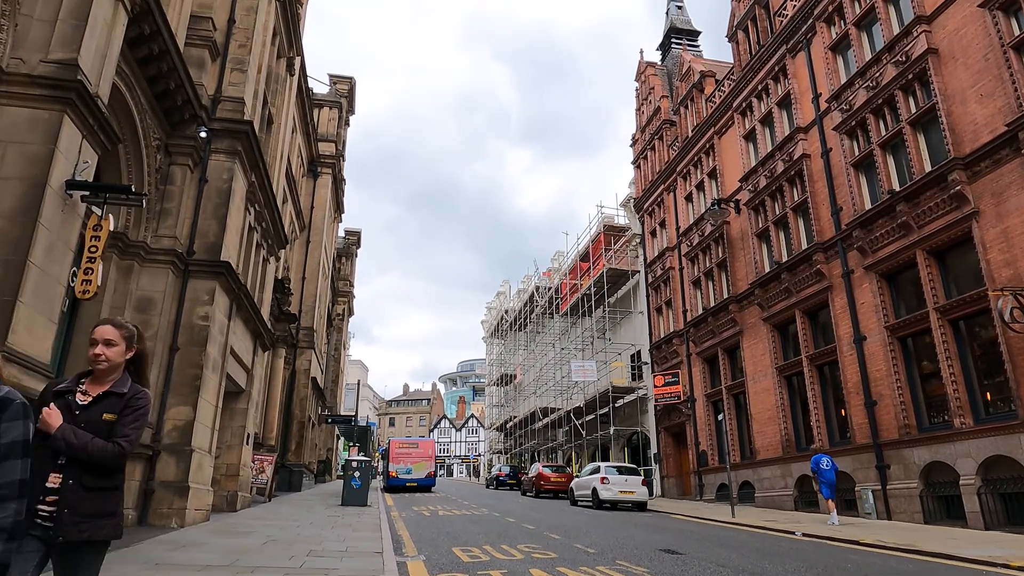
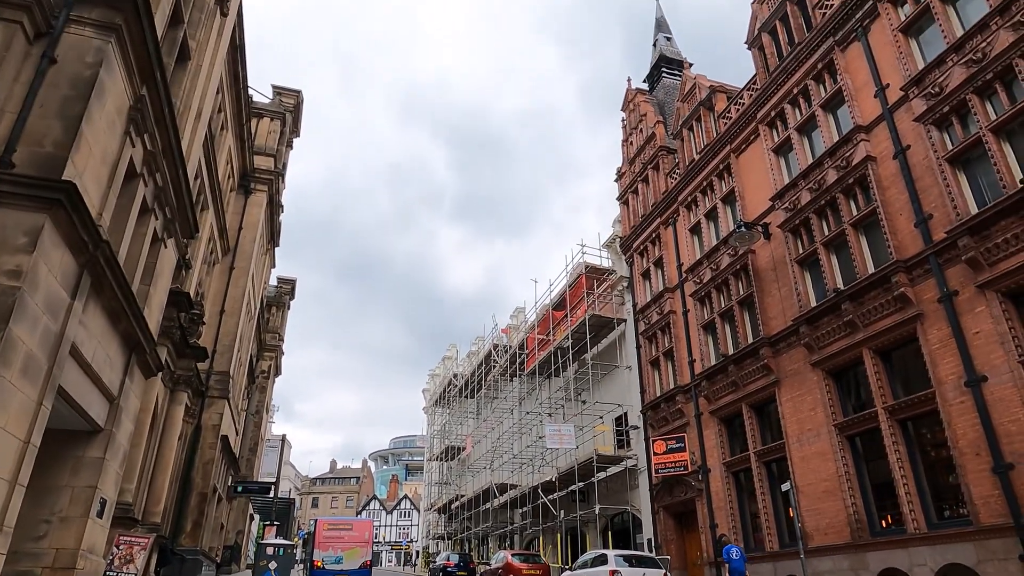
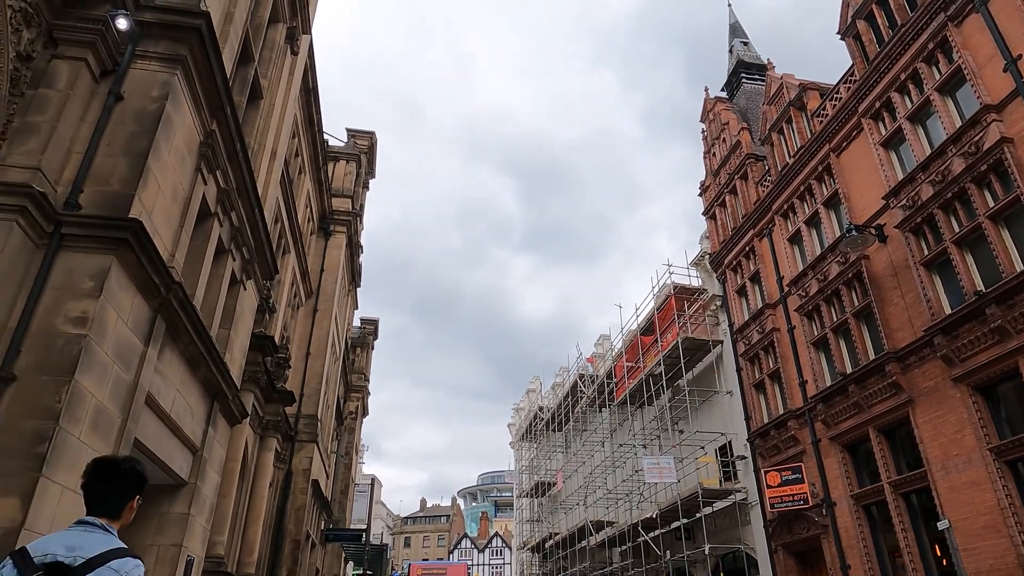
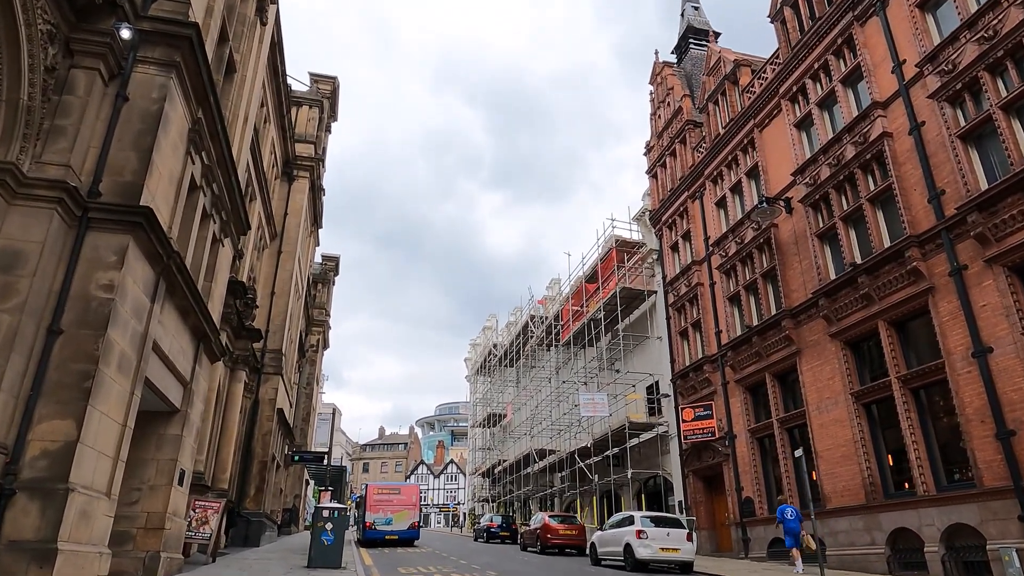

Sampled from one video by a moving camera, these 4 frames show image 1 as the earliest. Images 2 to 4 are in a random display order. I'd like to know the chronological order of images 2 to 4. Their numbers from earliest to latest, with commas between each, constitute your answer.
4, 2, 3
